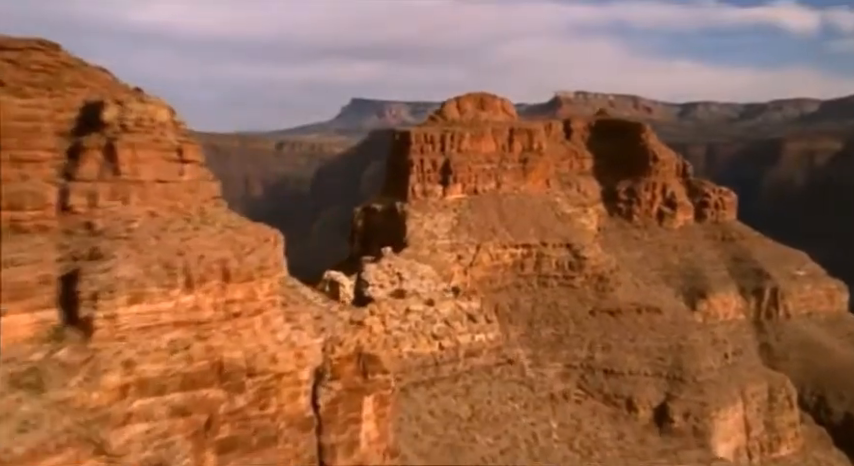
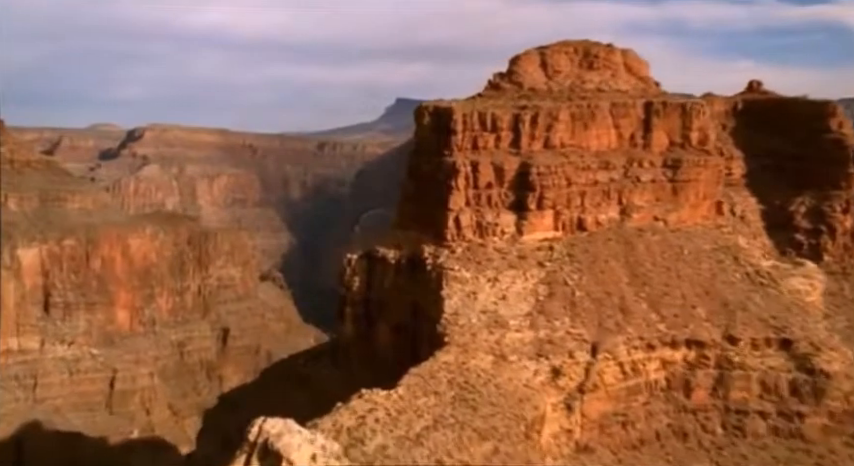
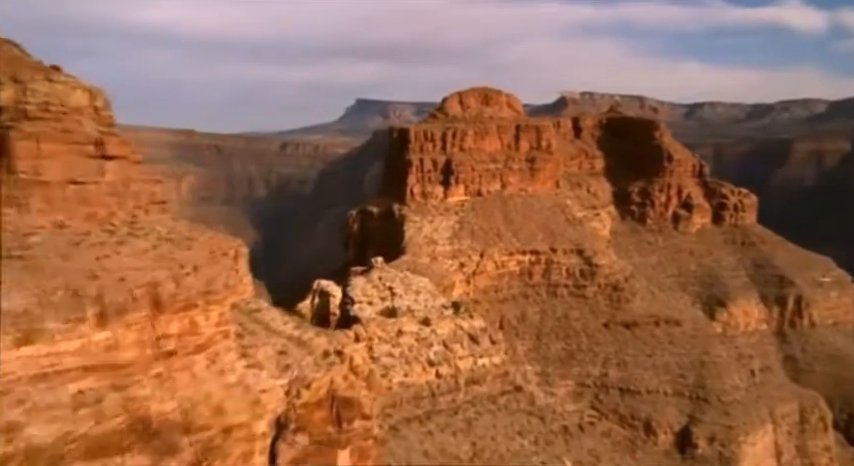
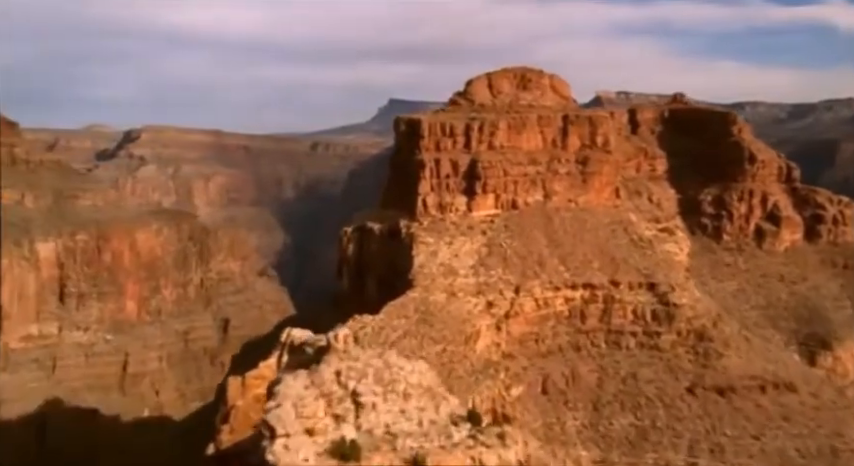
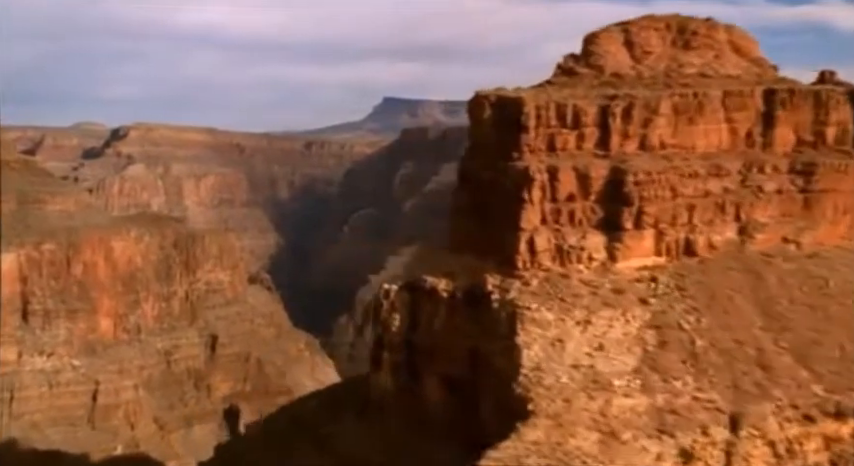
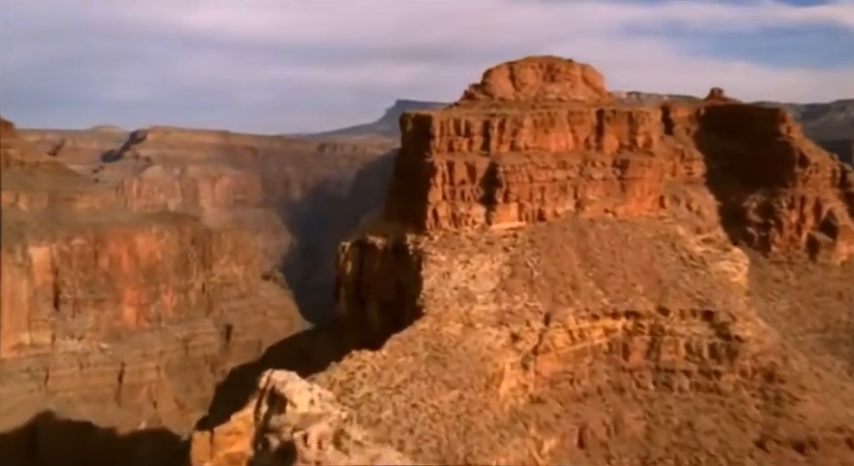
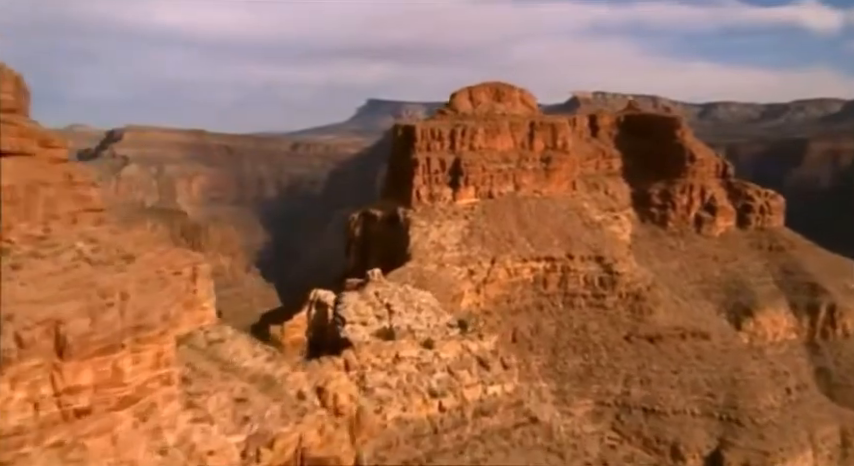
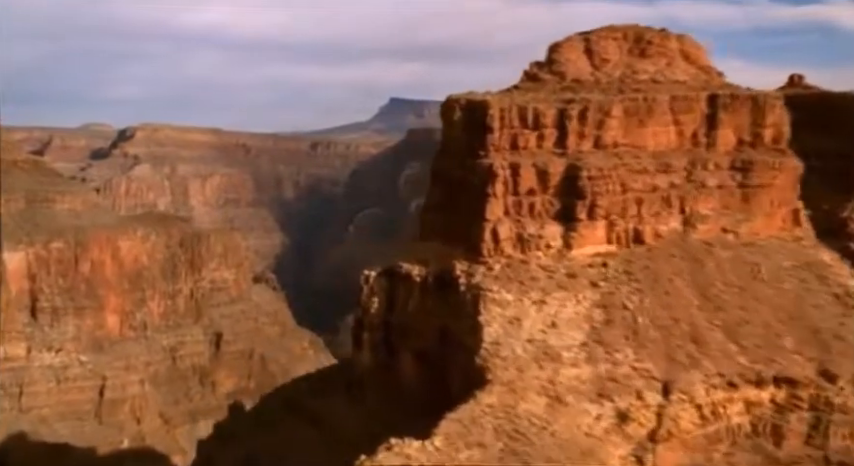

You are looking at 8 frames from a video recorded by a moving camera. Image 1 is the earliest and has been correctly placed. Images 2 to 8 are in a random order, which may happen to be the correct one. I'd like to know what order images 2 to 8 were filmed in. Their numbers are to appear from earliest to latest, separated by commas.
3, 7, 4, 6, 2, 8, 5
